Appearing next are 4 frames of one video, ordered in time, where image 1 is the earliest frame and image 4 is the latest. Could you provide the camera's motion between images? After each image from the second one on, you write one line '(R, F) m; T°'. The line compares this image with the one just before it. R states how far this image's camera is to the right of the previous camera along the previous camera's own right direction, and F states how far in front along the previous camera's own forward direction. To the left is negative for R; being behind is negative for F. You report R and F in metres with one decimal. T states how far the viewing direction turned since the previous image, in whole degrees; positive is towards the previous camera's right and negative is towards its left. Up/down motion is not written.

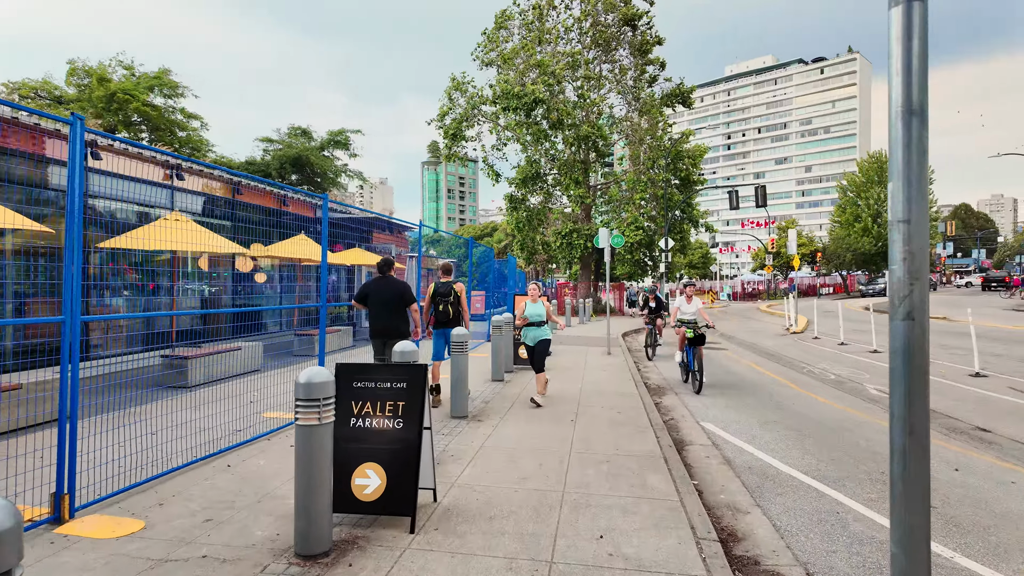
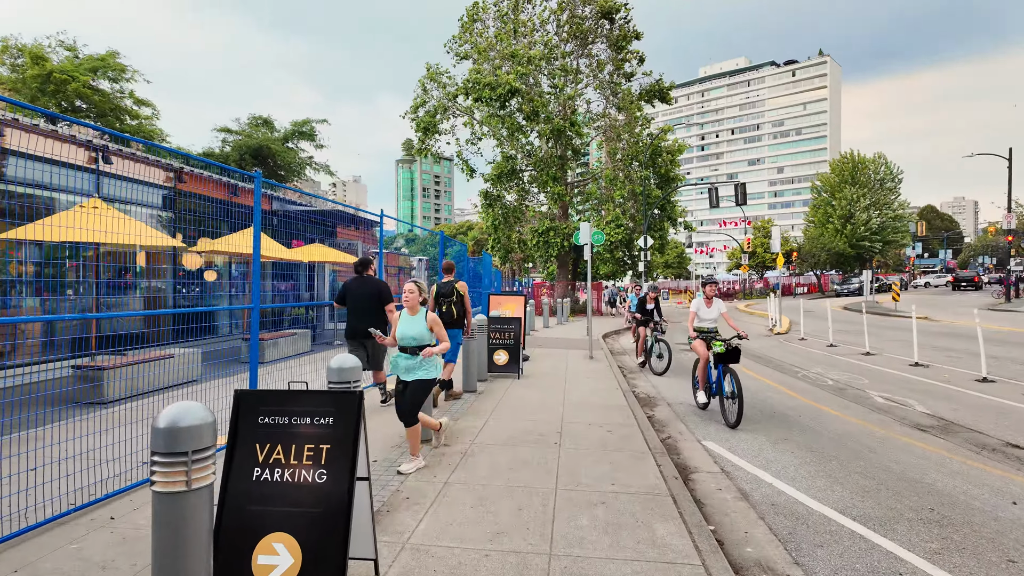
(0.0, +1.0) m; +2°
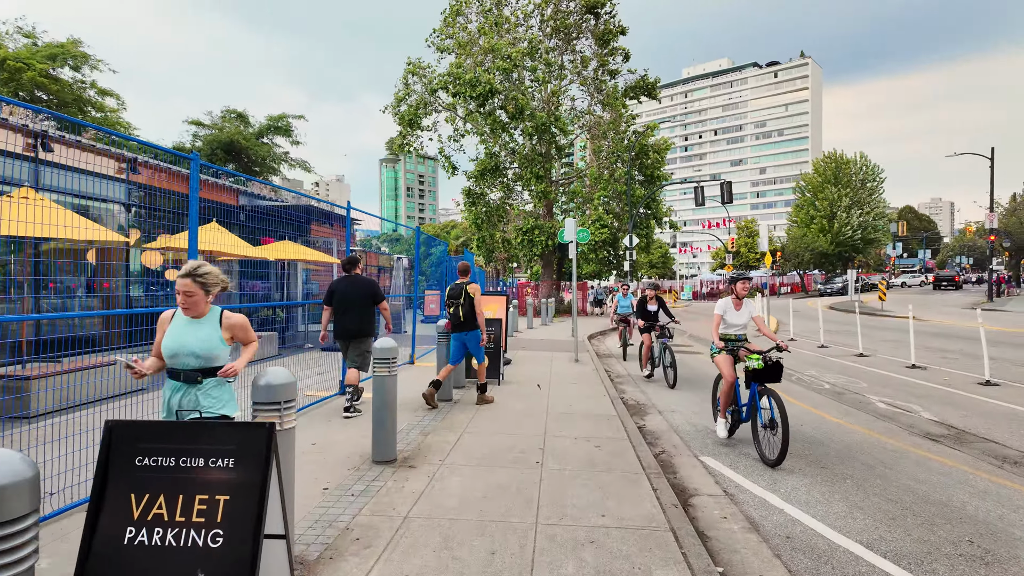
(+0.1, +0.6) m; +1°
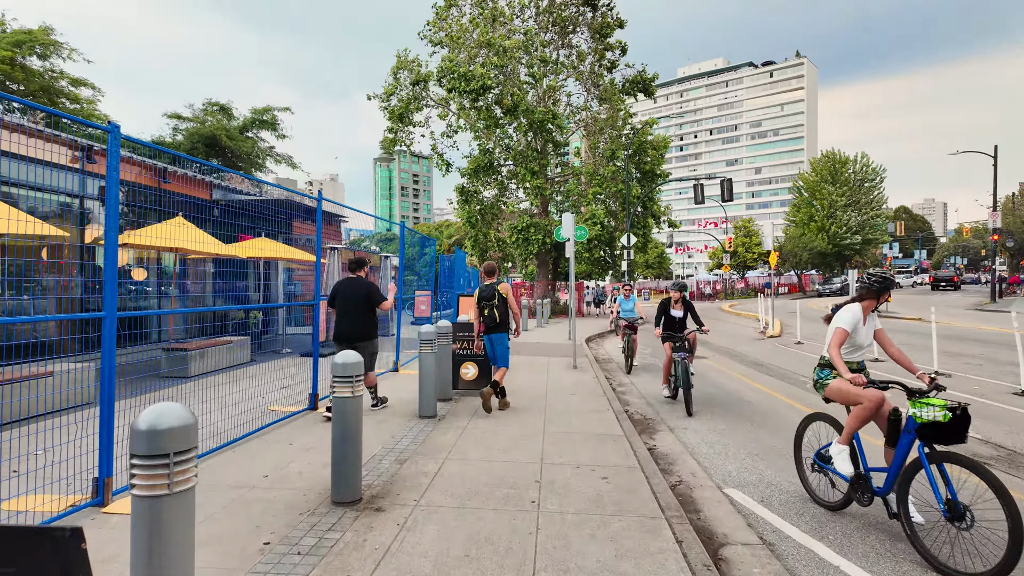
(0.0, +0.8) m; 0°
